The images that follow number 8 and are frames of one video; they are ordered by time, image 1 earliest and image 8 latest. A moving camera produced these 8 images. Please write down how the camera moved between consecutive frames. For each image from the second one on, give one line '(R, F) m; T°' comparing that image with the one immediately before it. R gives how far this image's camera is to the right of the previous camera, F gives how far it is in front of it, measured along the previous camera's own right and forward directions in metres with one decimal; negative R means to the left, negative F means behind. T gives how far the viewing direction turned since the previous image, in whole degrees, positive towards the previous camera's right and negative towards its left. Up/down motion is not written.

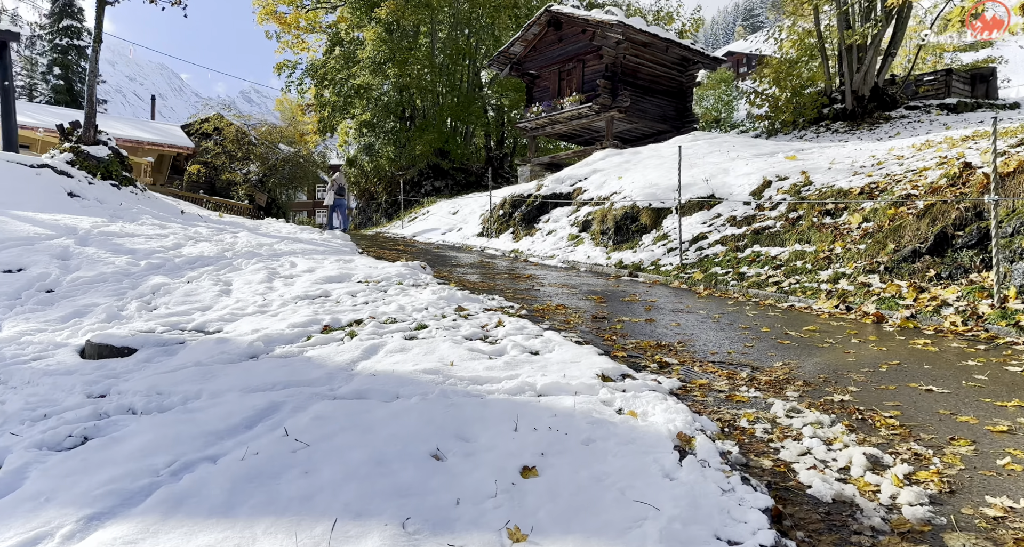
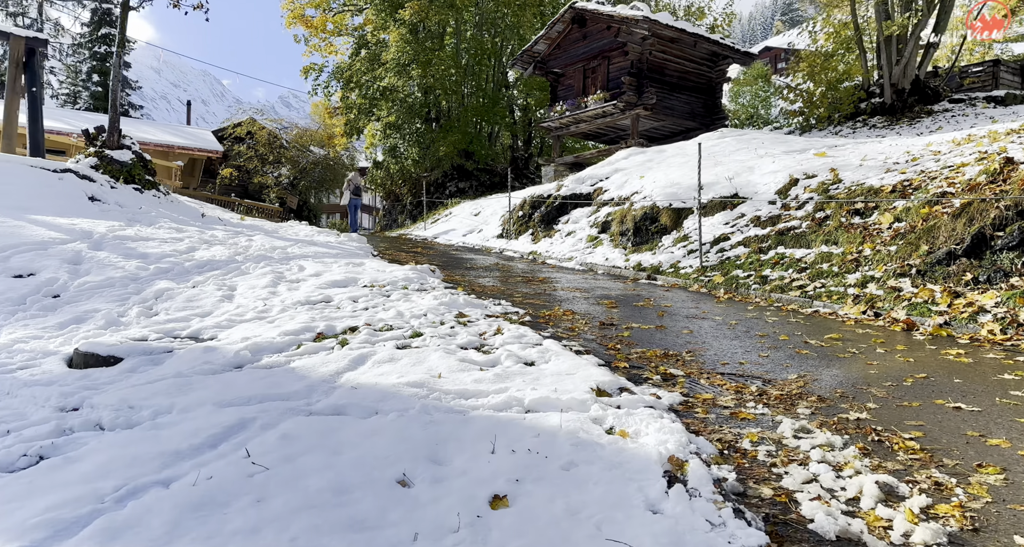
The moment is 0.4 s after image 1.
(+0.3, +0.2) m; -3°
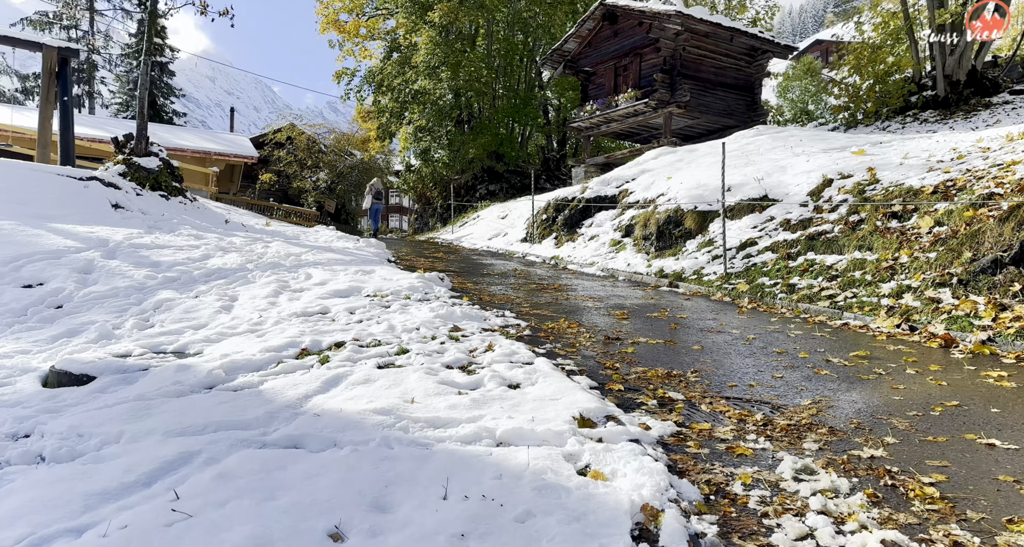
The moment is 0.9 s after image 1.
(+0.4, +0.3) m; -4°
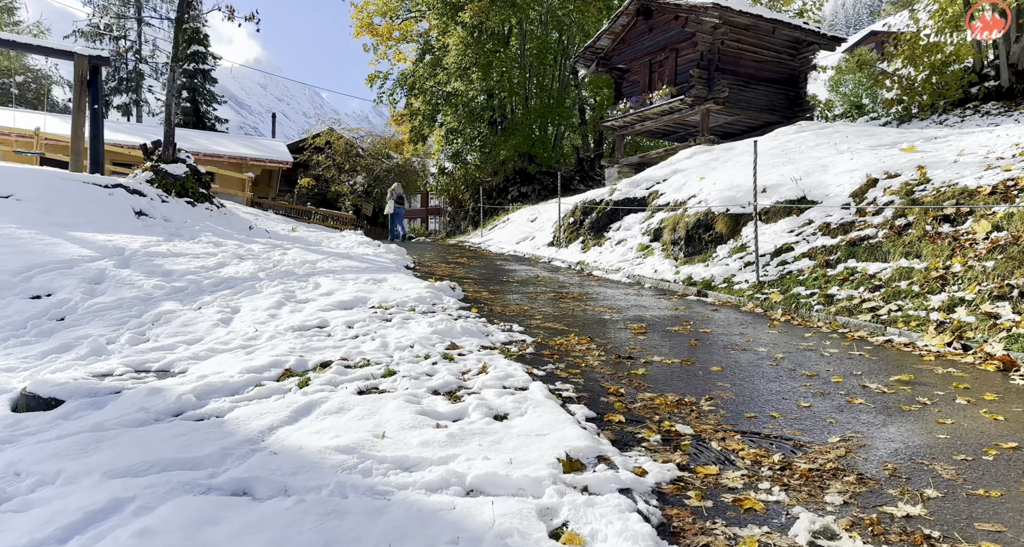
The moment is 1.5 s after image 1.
(+0.3, +0.4) m; -4°
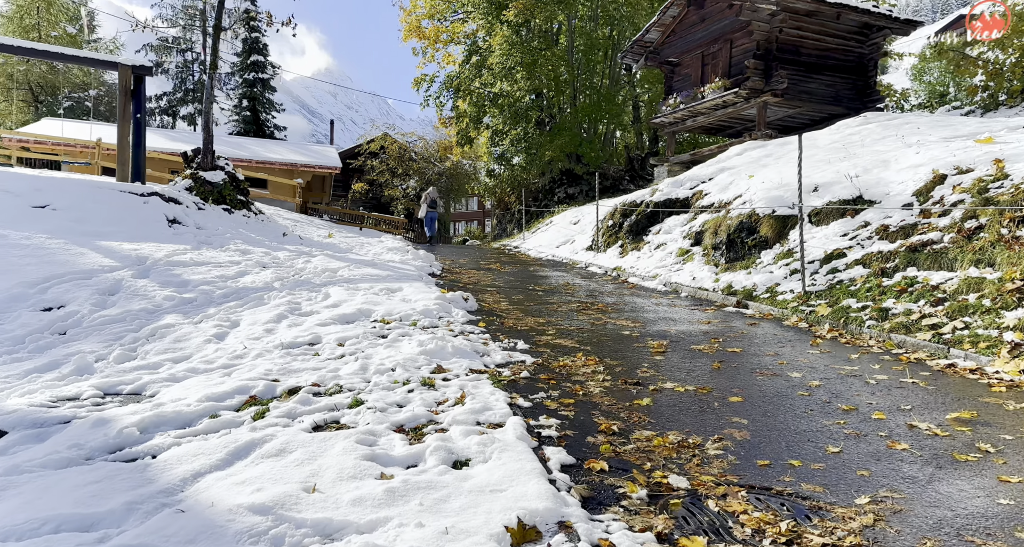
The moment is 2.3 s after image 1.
(+0.5, +0.5) m; -5°
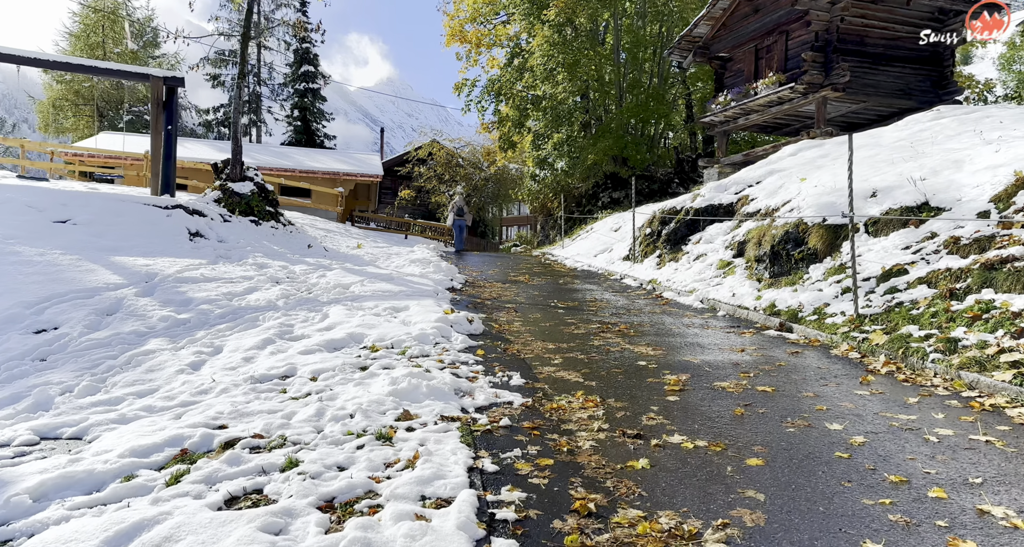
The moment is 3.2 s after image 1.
(+0.5, +0.7) m; -5°
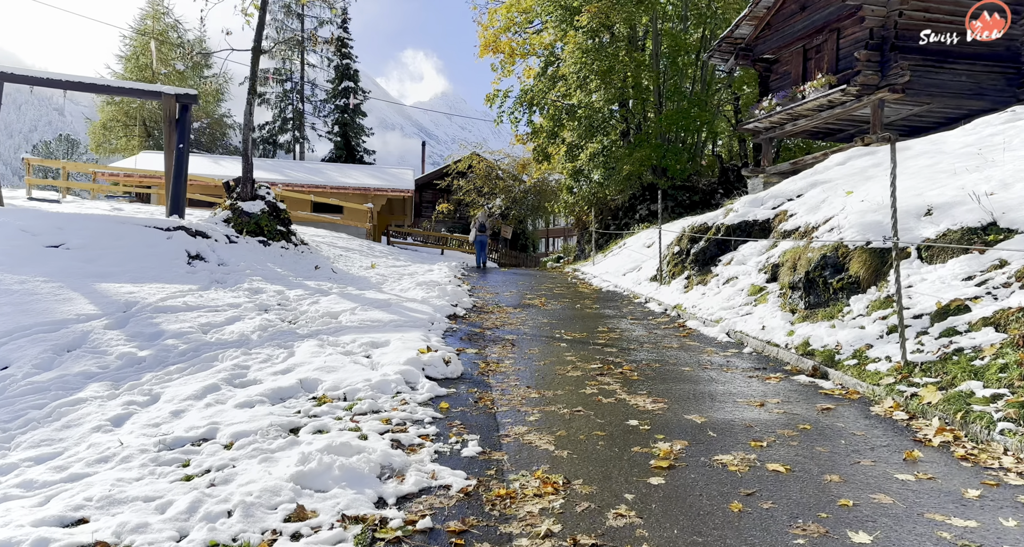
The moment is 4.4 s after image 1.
(+0.7, +0.9) m; -5°
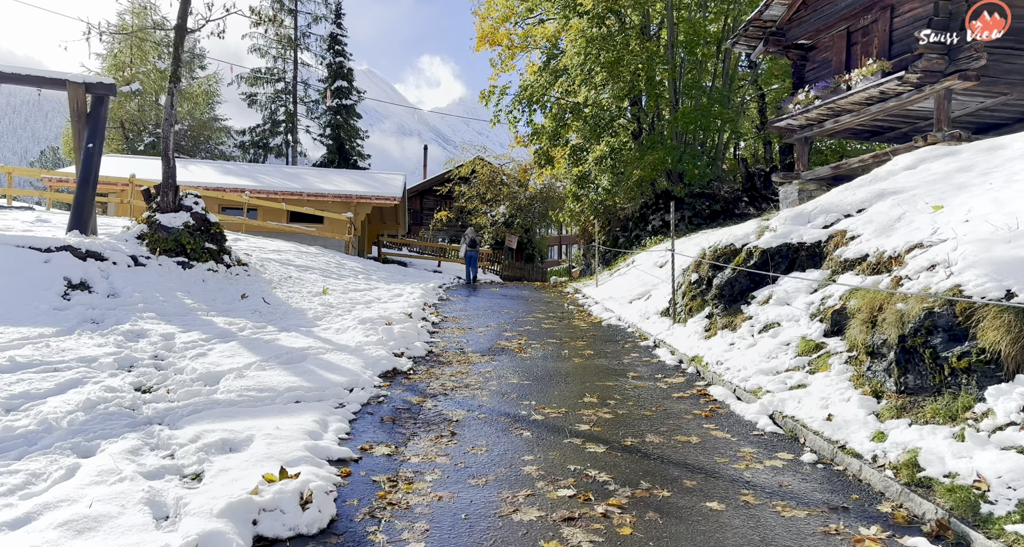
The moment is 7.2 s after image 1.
(+0.7, +2.7) m; -1°
